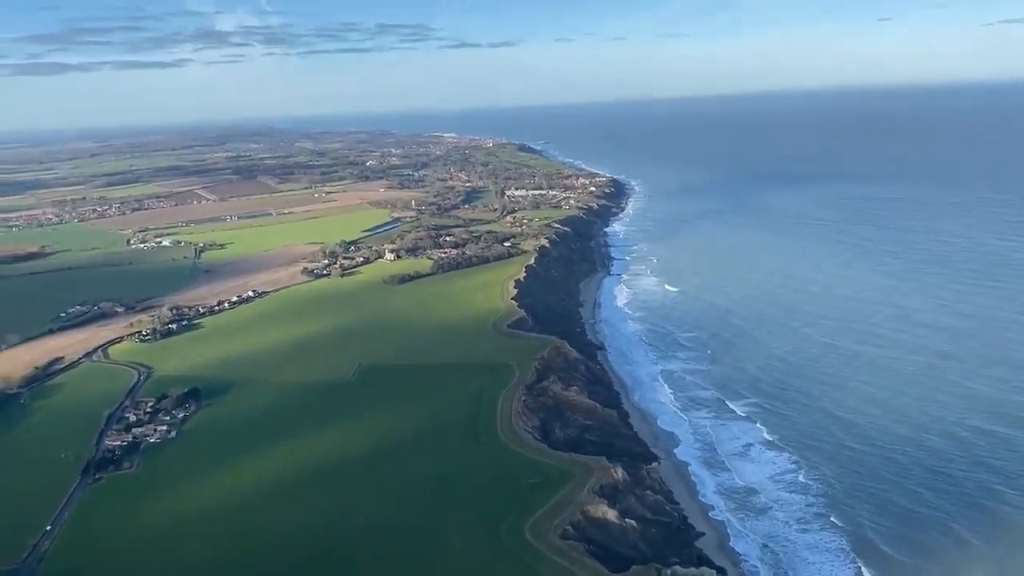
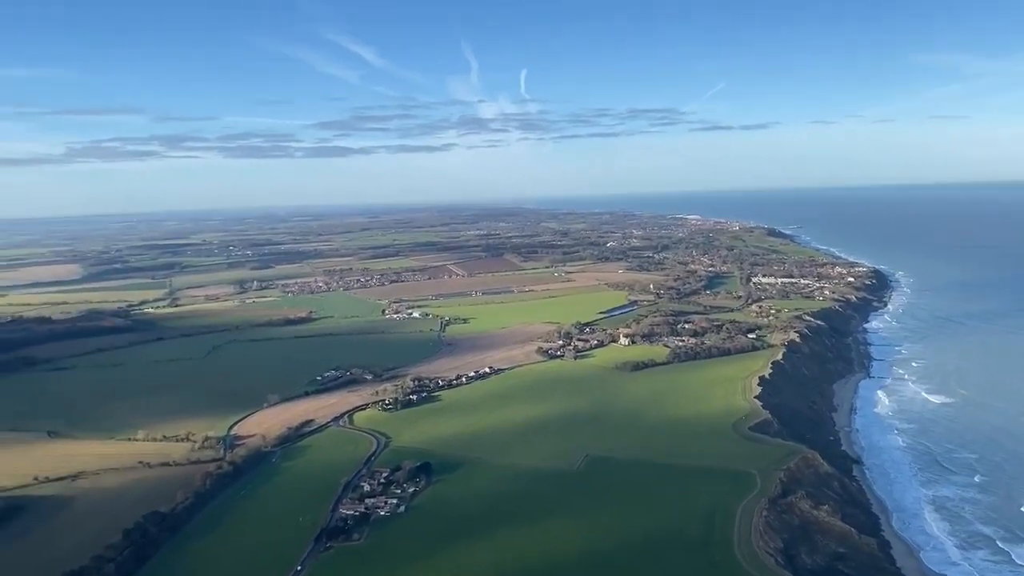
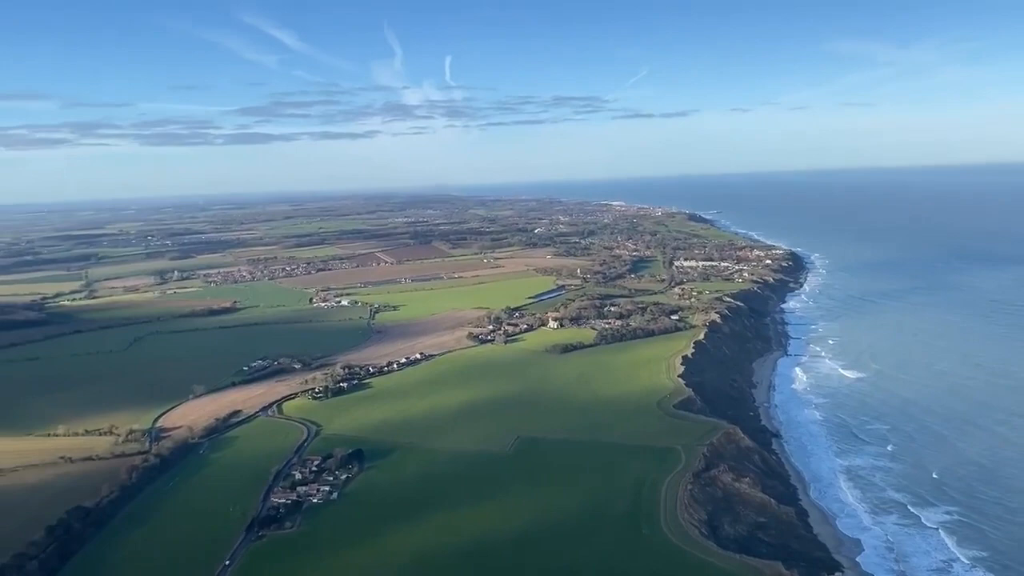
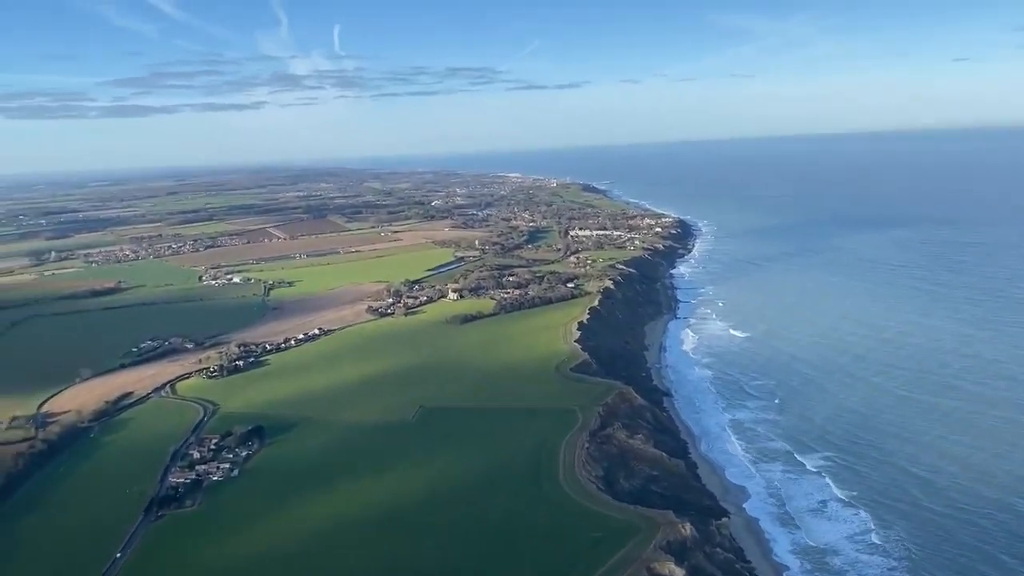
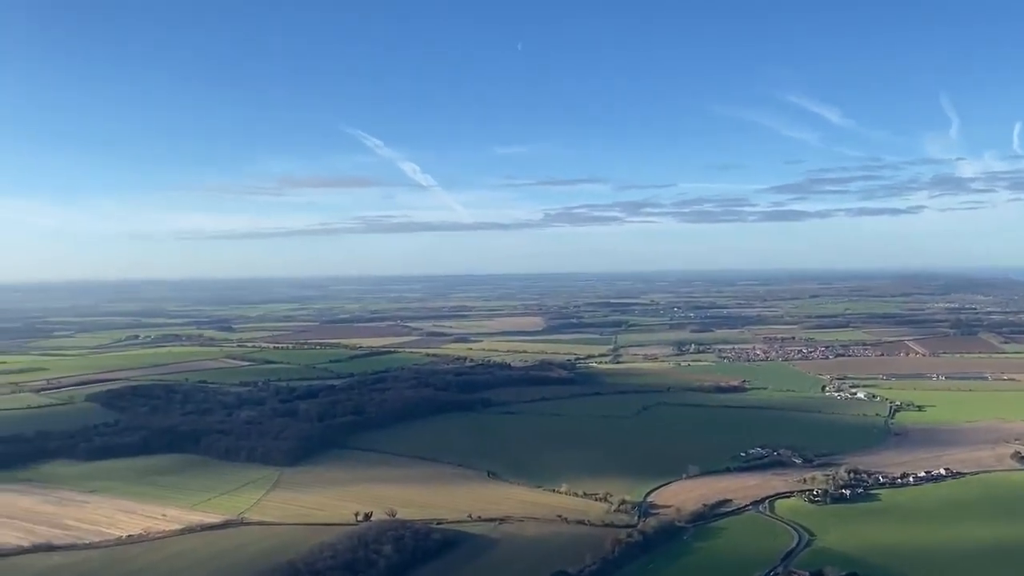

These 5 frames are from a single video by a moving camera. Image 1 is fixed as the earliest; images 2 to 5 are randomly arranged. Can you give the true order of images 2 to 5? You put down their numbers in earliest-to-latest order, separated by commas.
4, 3, 2, 5
